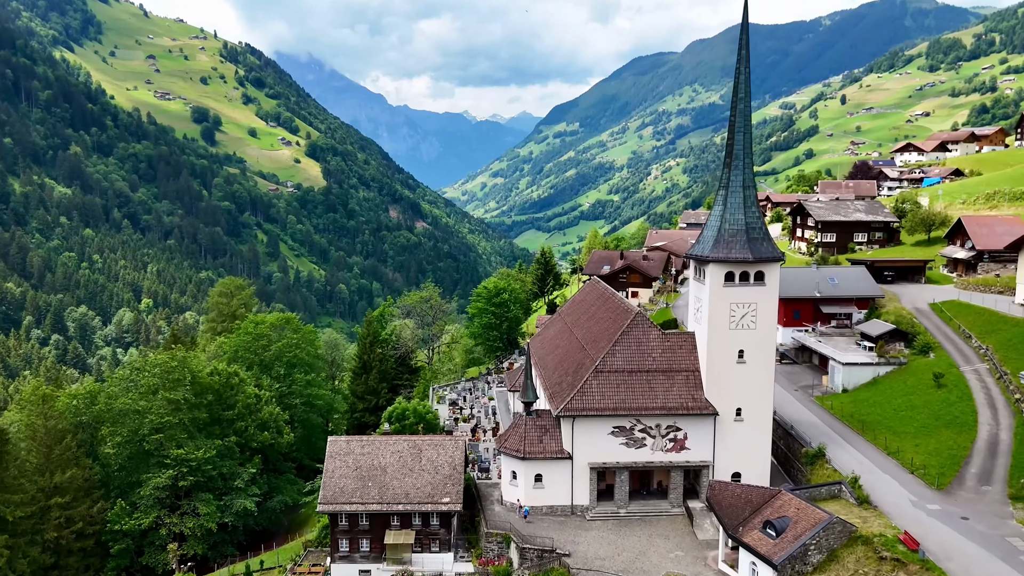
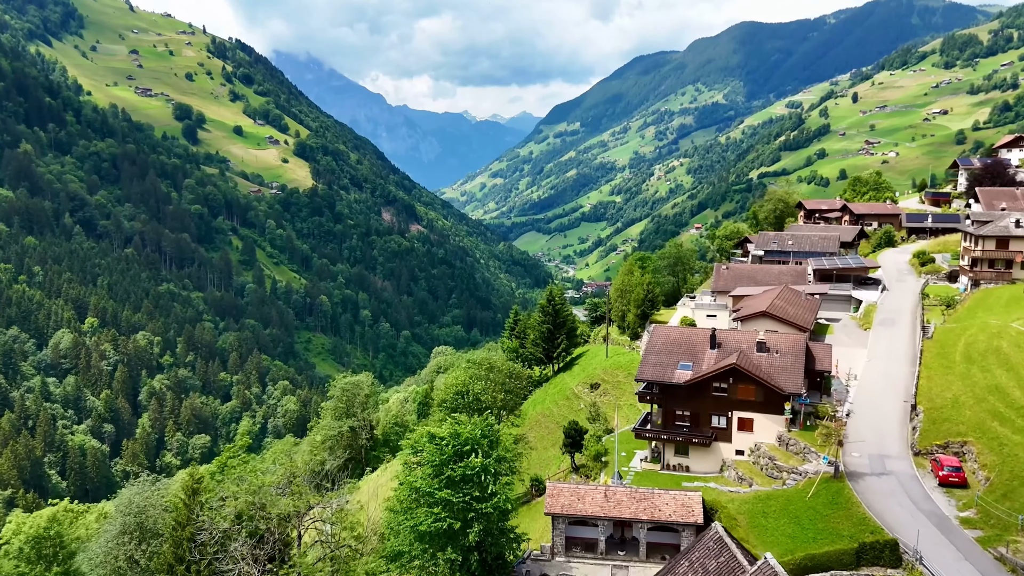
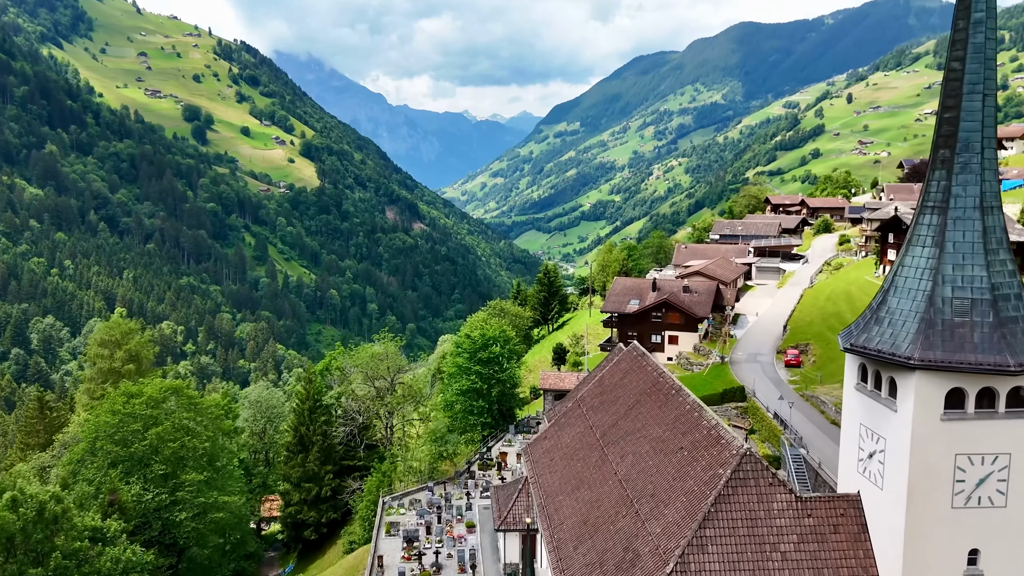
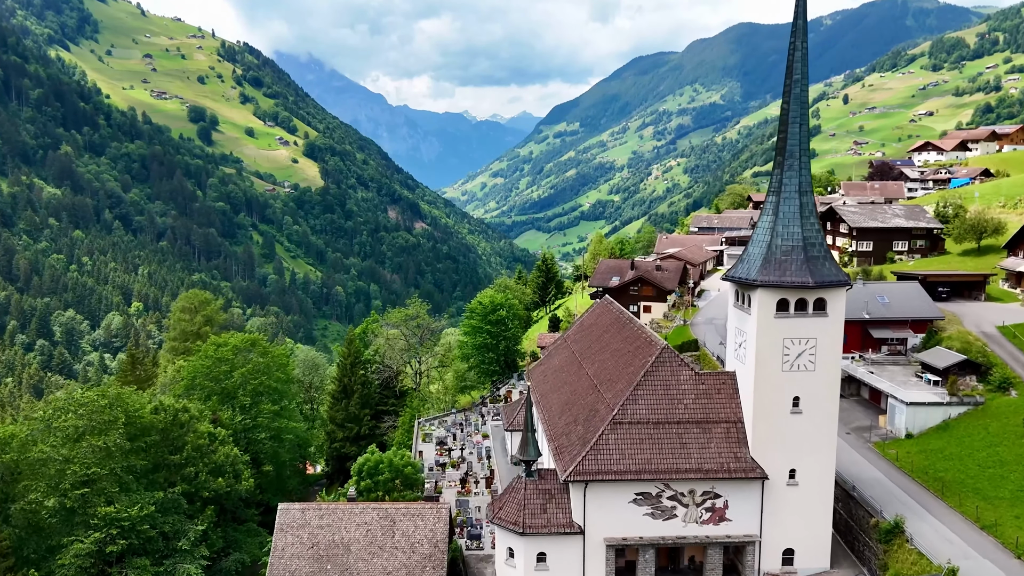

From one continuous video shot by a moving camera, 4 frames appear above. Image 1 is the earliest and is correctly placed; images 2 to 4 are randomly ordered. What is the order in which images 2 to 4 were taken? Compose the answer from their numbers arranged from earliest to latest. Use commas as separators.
4, 3, 2
